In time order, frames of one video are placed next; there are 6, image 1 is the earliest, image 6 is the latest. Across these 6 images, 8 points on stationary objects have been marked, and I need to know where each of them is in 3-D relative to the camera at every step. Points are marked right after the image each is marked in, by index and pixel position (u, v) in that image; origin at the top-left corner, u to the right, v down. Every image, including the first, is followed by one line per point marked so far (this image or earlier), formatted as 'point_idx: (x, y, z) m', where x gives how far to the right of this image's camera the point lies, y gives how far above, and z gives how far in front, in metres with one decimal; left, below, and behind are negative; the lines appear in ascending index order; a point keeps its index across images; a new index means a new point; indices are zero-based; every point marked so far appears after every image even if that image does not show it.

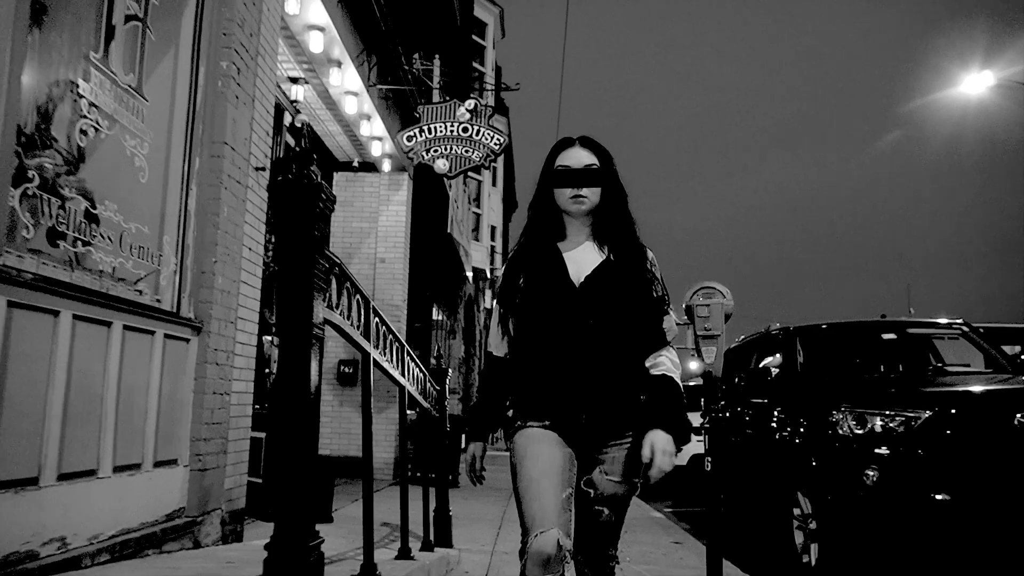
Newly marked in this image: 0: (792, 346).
0: (+2.3, -0.5, +7.0) m
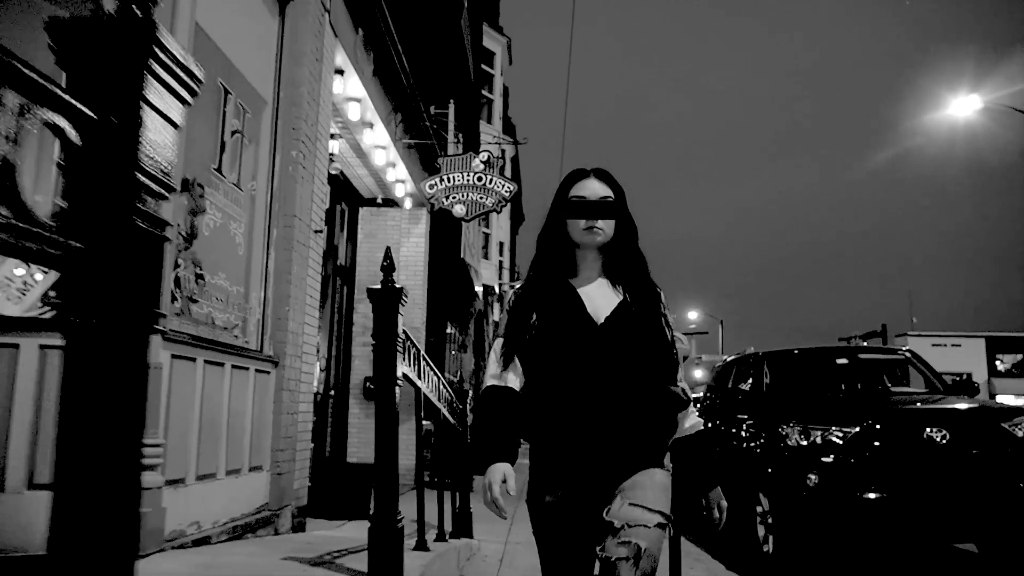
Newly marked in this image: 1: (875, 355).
0: (+2.4, -0.8, +8.1) m
1: (+3.4, -0.6, +7.8) m
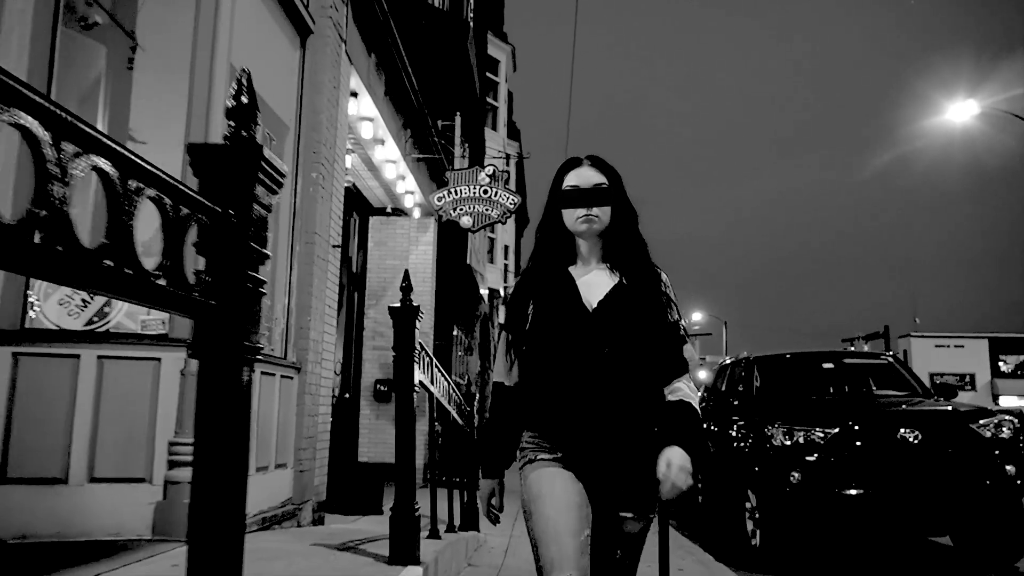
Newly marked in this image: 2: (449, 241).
0: (+2.5, -0.9, +8.6) m
1: (+3.5, -0.7, +8.2) m
2: (-1.0, +0.7, +13.5) m
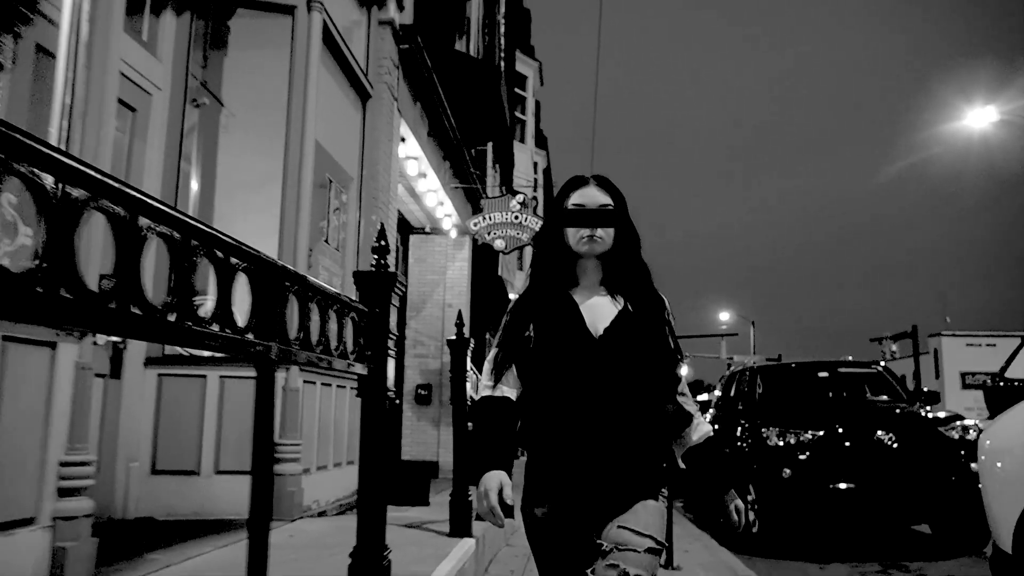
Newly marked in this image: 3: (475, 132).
0: (+2.8, -1.1, +9.6) m
1: (+3.8, -0.9, +9.2) m
2: (-0.5, +0.5, +14.7) m
3: (-0.6, +2.4, +12.5) m
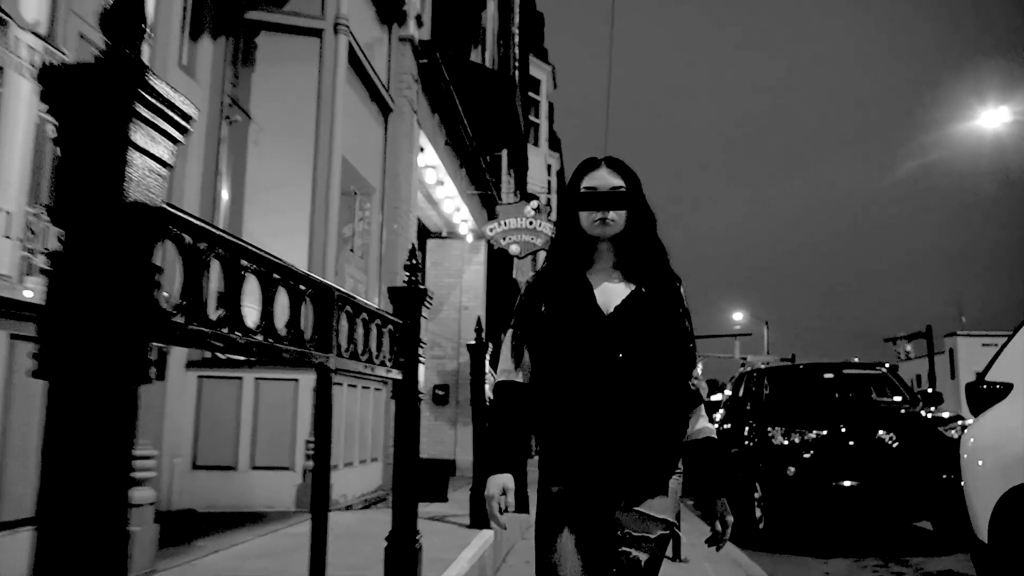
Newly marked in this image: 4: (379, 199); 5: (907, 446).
0: (+3.0, -1.1, +9.9) m
1: (+4.0, -0.9, +9.5) m
2: (-0.3, +0.5, +15.0) m
3: (-0.3, +2.3, +12.8) m
4: (-1.2, +0.8, +7.7) m
5: (+3.7, -1.5, +7.8) m
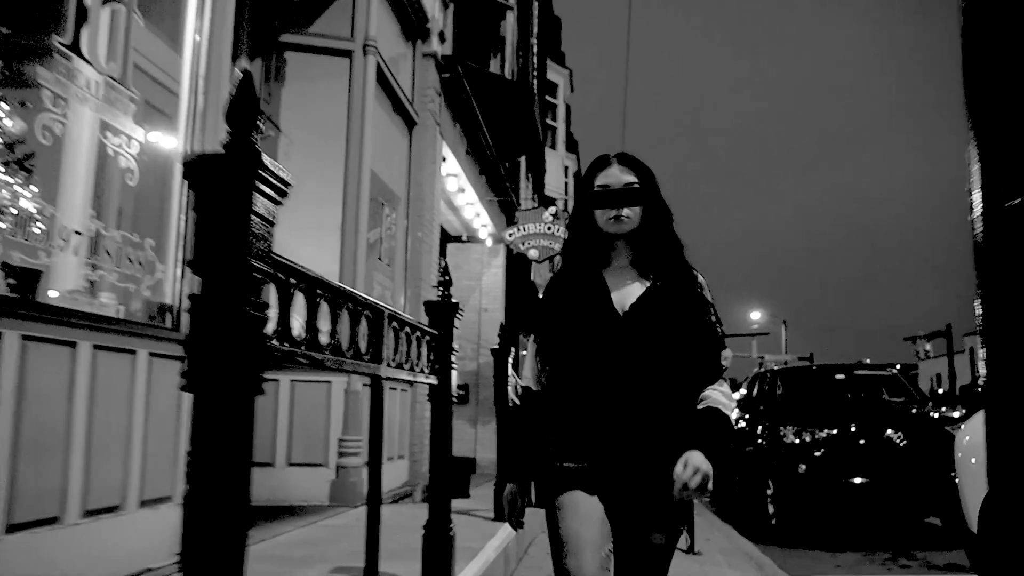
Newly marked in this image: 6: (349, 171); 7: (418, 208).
0: (+3.2, -1.1, +10.1) m
1: (+4.2, -1.0, +9.7) m
2: (+0.1, +0.5, +15.3) m
3: (-0.1, +2.3, +13.1) m
4: (-1.1, +0.8, +8.1) m
5: (+3.9, -1.5, +8.0) m
6: (-1.4, +1.0, +6.9) m
7: (-0.9, +0.8, +8.2) m
